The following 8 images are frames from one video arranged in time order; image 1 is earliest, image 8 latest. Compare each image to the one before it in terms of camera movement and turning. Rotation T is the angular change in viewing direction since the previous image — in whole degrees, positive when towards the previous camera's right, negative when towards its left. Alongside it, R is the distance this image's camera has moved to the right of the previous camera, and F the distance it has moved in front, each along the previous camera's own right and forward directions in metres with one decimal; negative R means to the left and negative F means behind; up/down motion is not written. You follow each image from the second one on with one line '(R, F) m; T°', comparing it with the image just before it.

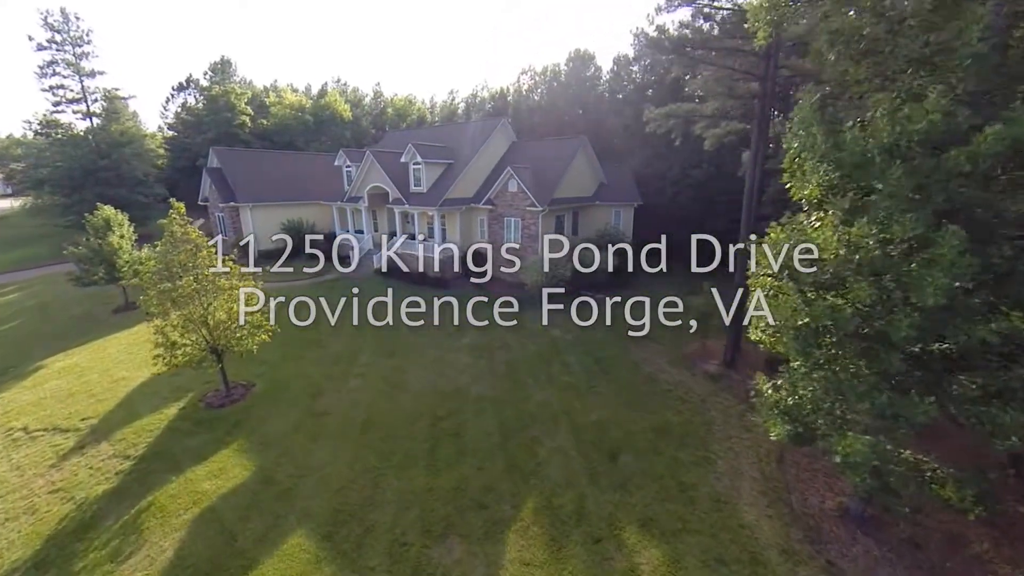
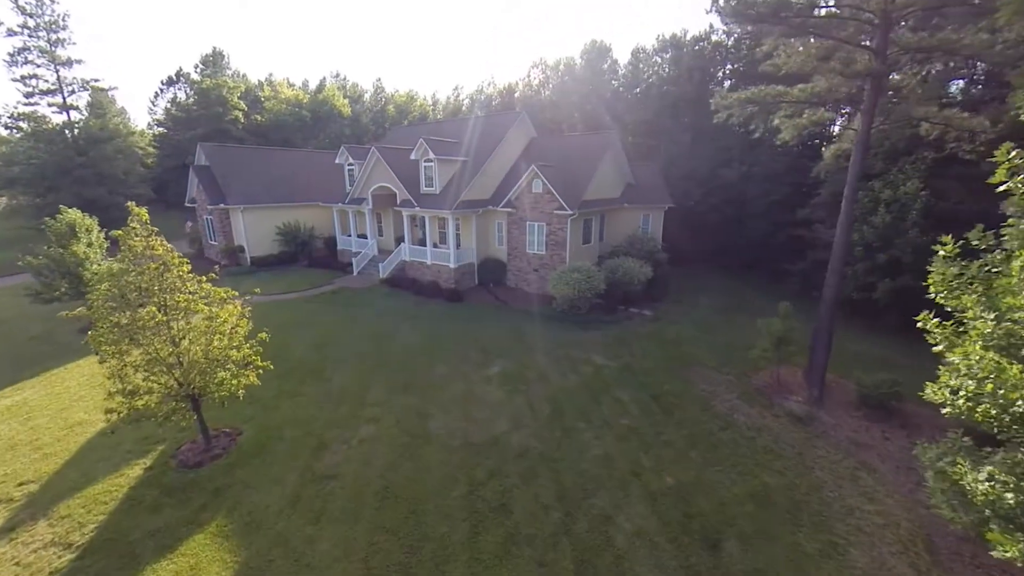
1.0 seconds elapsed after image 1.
(-1.4, +2.5) m; 0°
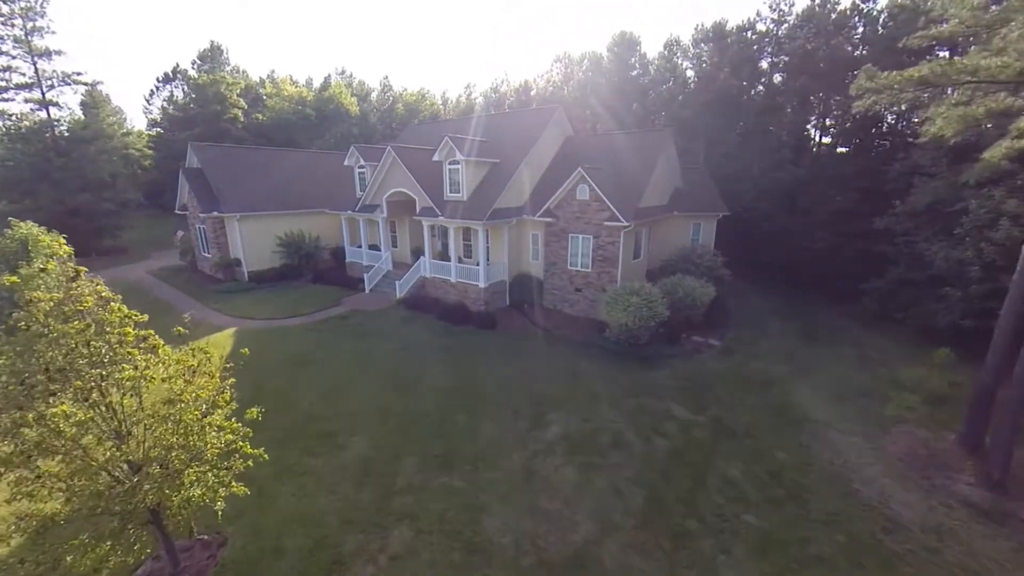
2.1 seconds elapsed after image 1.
(-1.8, +3.0) m; 0°
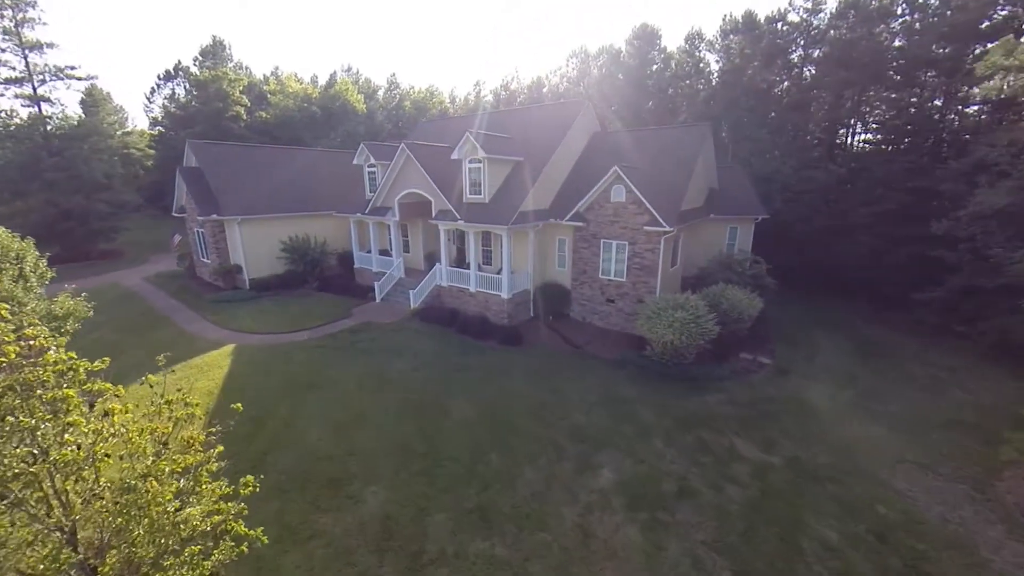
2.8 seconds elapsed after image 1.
(-1.0, +1.6) m; 0°
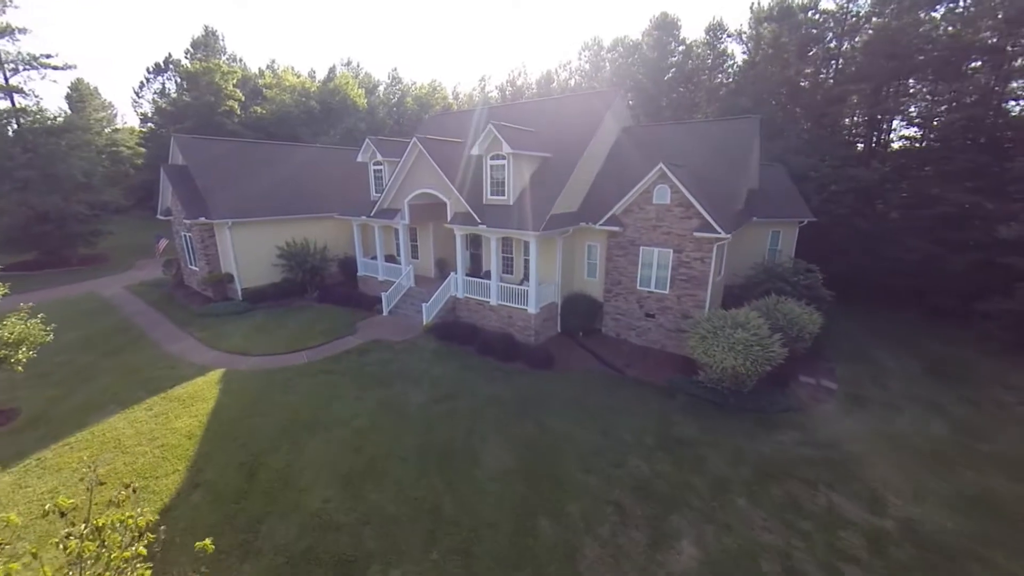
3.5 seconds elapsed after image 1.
(-1.1, +1.9) m; 0°
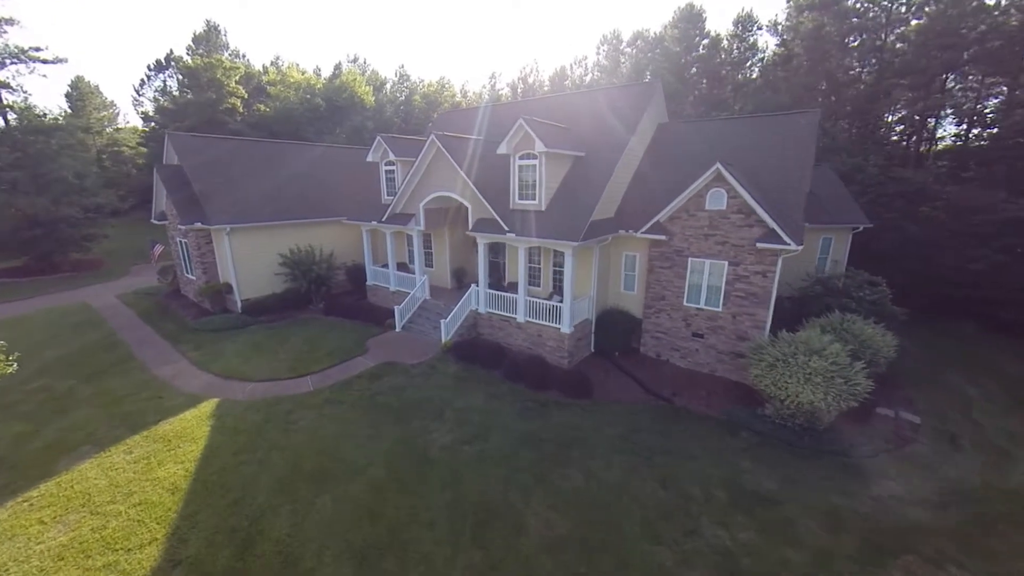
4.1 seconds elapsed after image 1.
(-0.9, +1.6) m; 0°
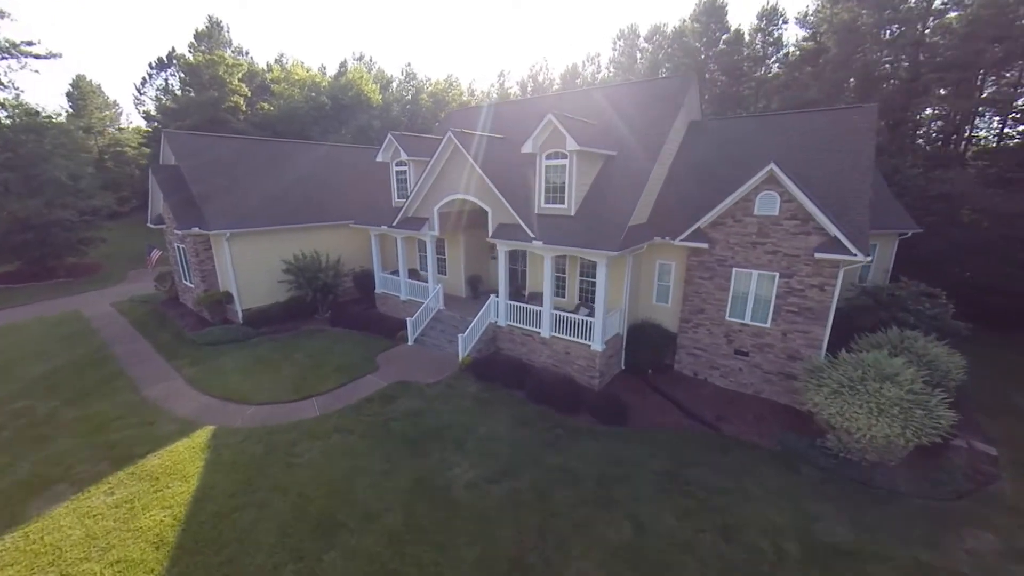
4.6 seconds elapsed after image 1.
(-0.7, +1.2) m; 0°
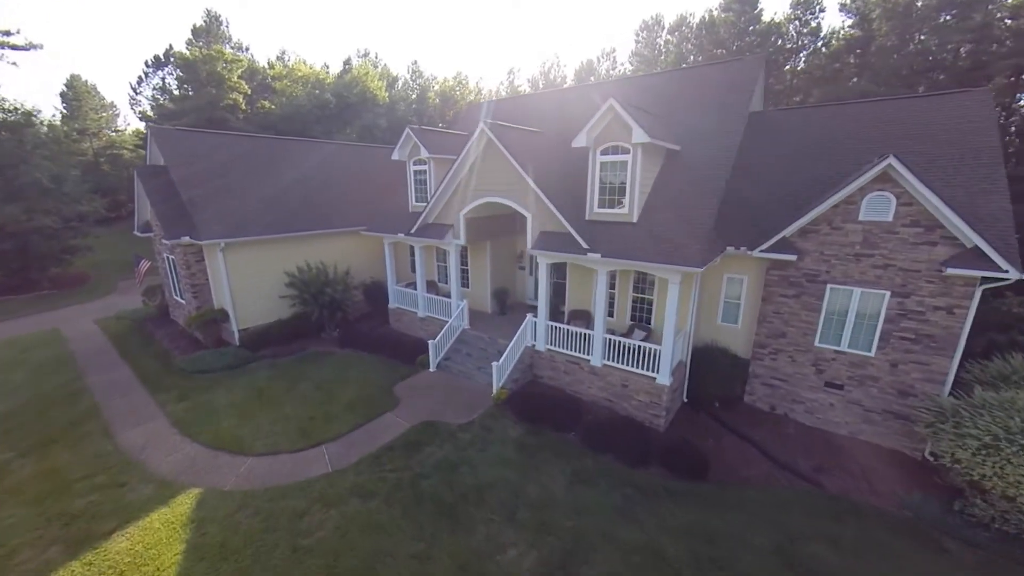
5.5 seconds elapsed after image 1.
(-1.2, +1.9) m; 0°
